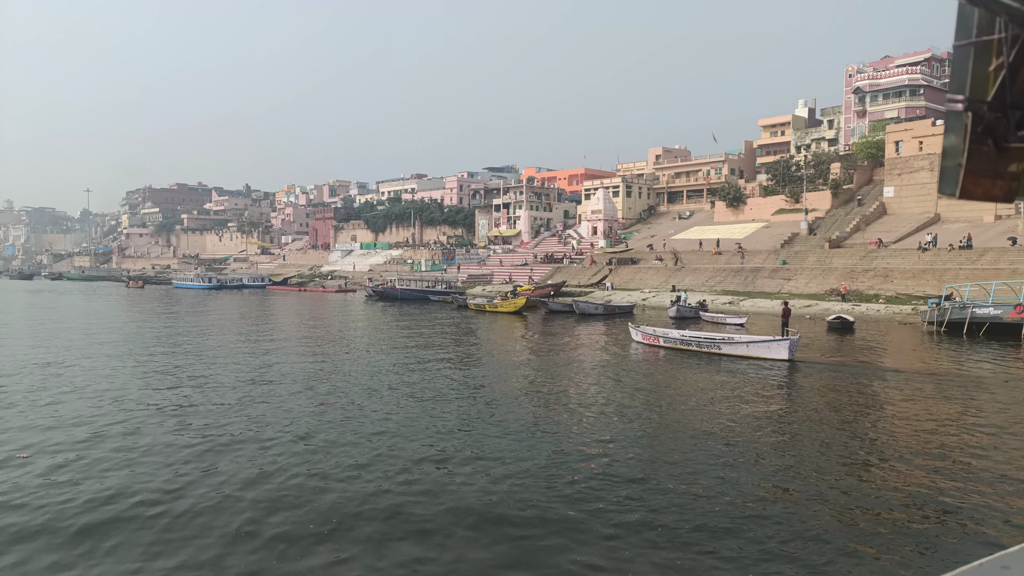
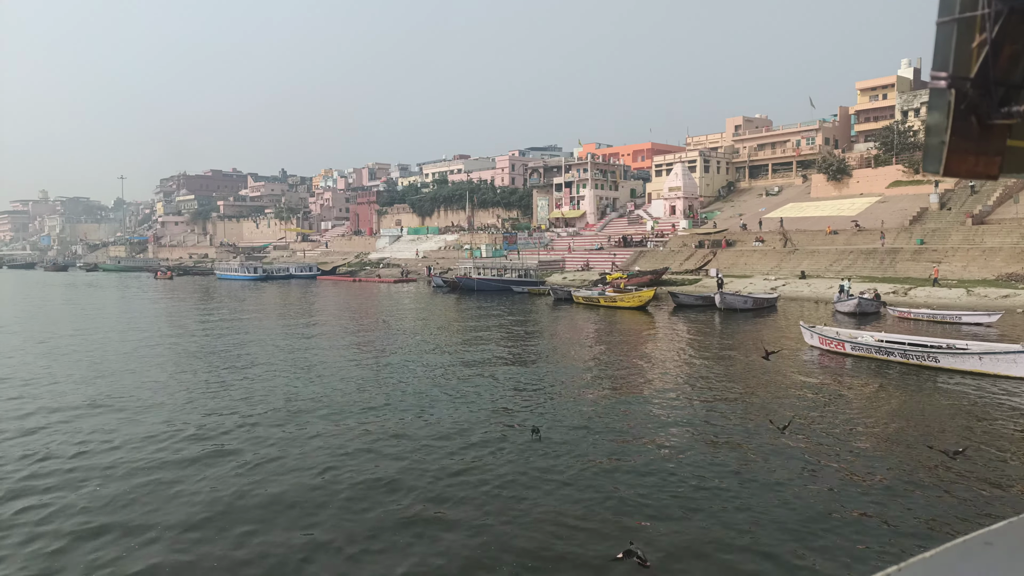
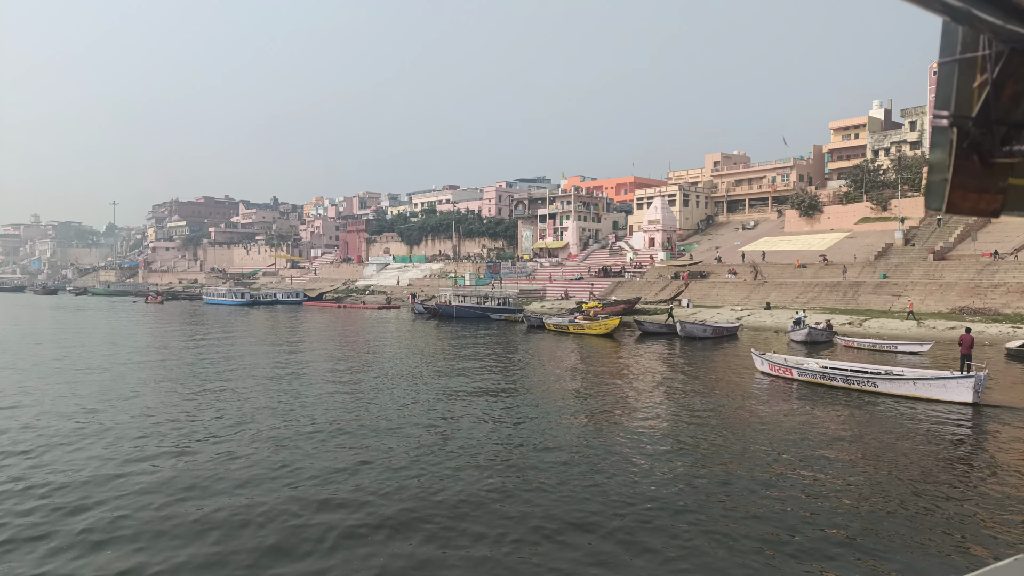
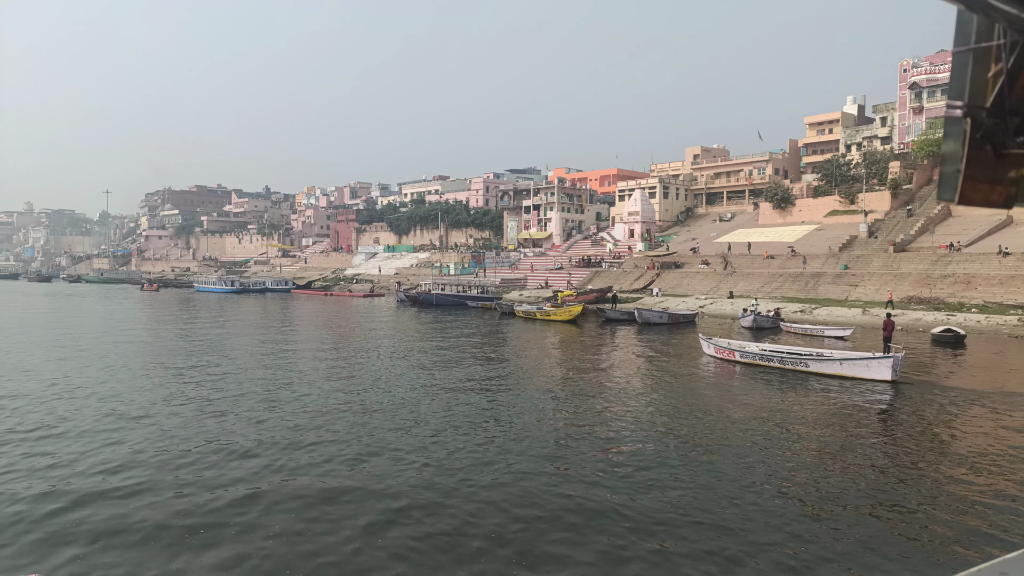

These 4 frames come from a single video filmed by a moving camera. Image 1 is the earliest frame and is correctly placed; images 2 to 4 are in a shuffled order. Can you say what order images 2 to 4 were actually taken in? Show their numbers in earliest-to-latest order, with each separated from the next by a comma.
4, 3, 2
